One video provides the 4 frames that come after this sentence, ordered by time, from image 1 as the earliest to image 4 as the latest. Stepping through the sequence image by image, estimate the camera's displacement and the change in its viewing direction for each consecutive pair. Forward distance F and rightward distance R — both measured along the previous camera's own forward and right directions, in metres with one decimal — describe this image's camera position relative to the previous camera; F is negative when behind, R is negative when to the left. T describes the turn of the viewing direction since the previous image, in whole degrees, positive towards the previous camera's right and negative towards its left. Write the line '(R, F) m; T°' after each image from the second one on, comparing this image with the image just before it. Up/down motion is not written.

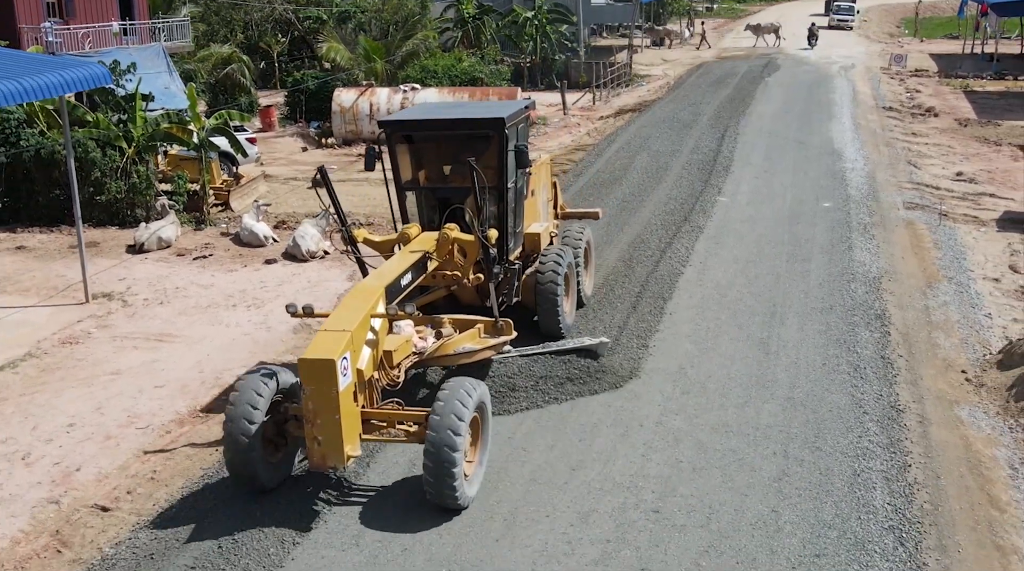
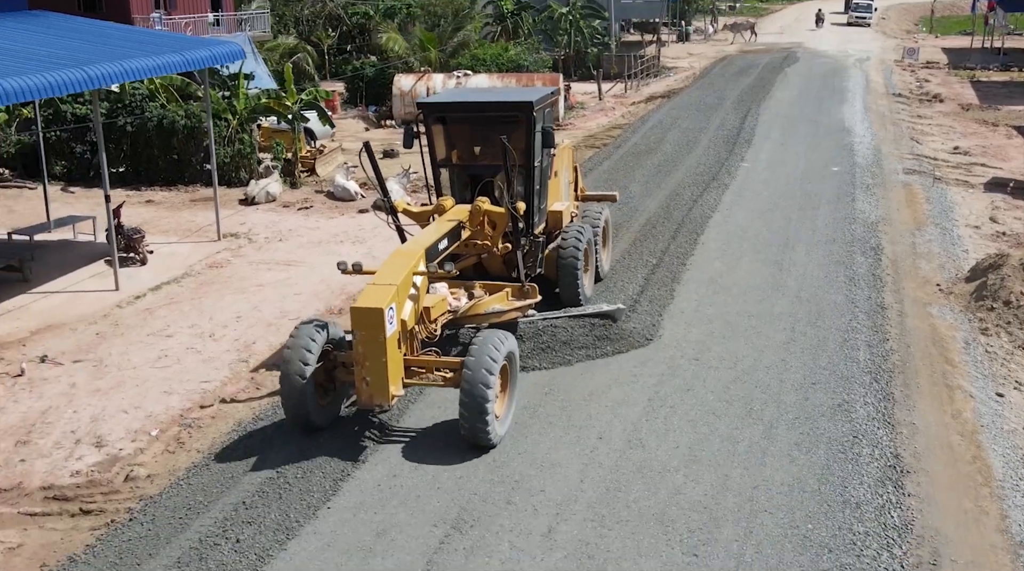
(-0.6, -3.0) m; -1°
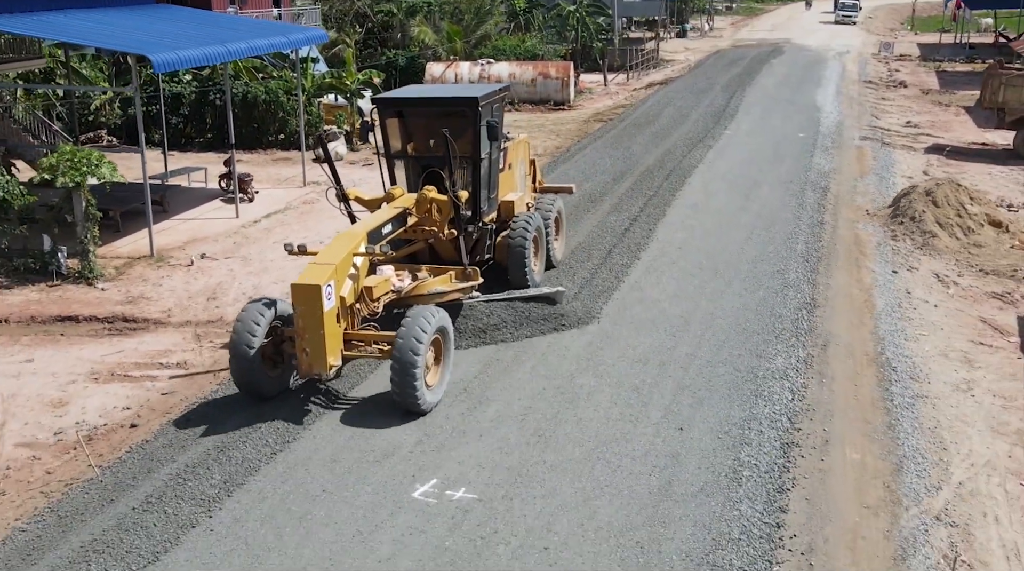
(-0.5, -4.5) m; 0°
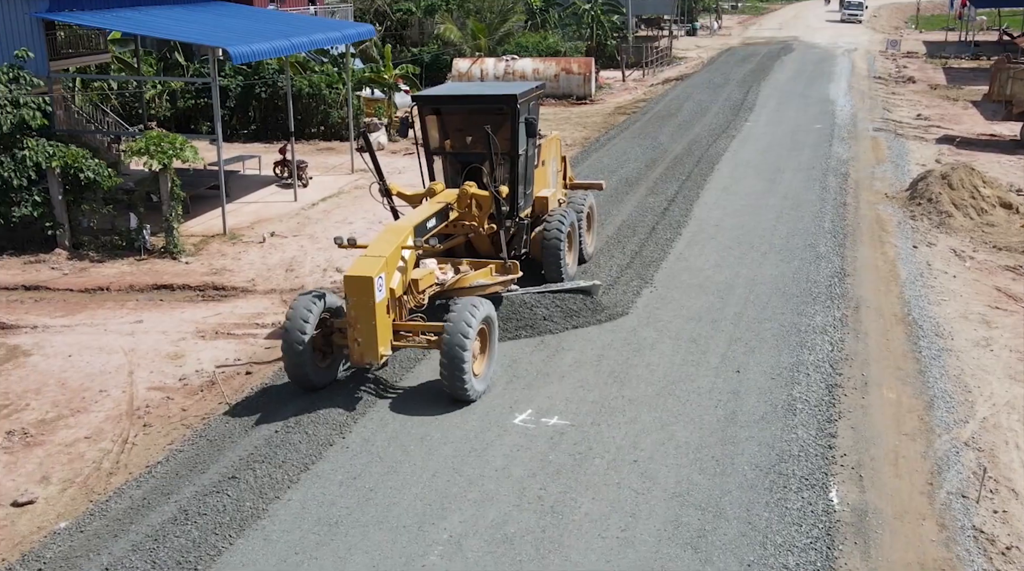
(-0.8, -1.3) m; 0°
